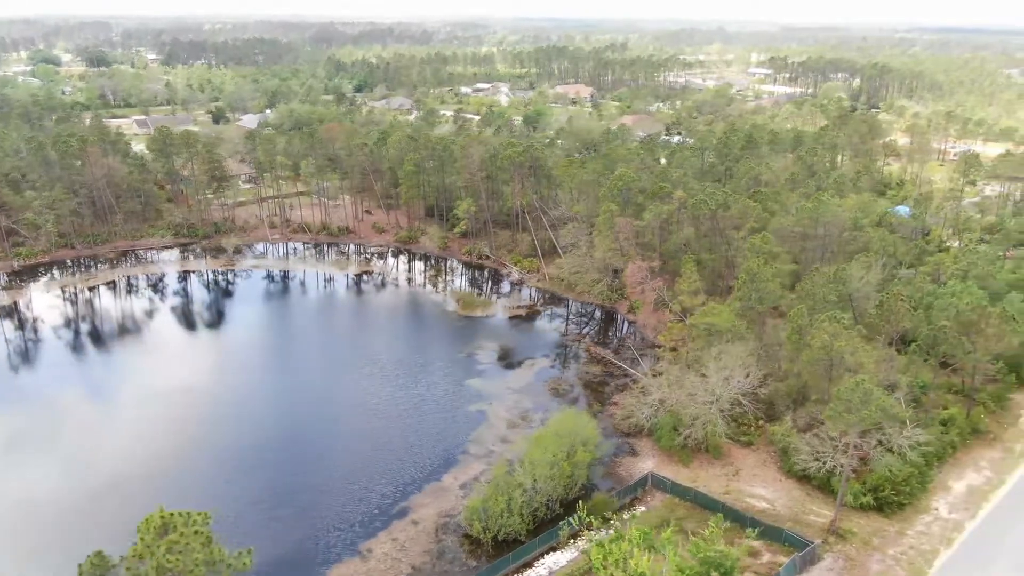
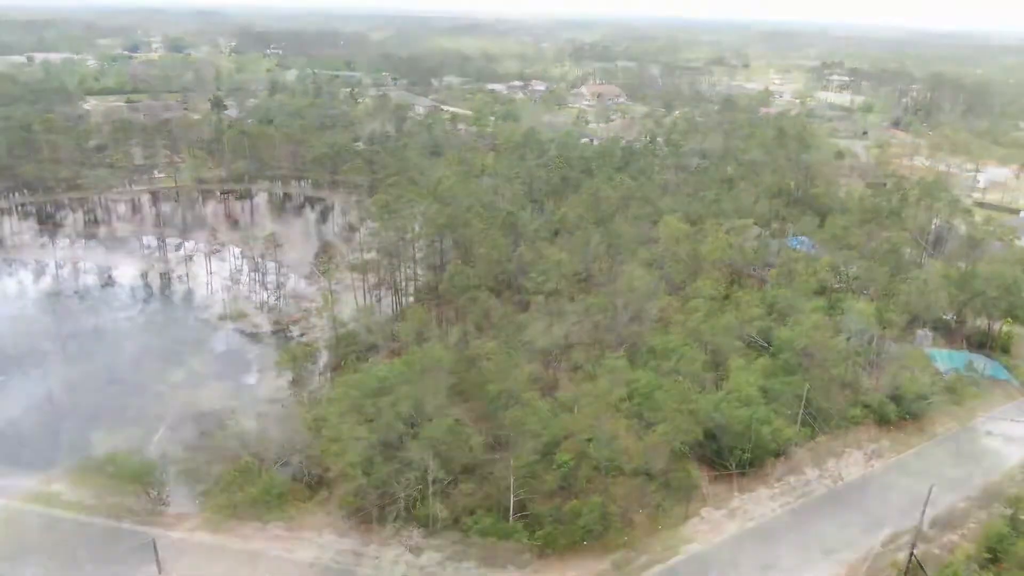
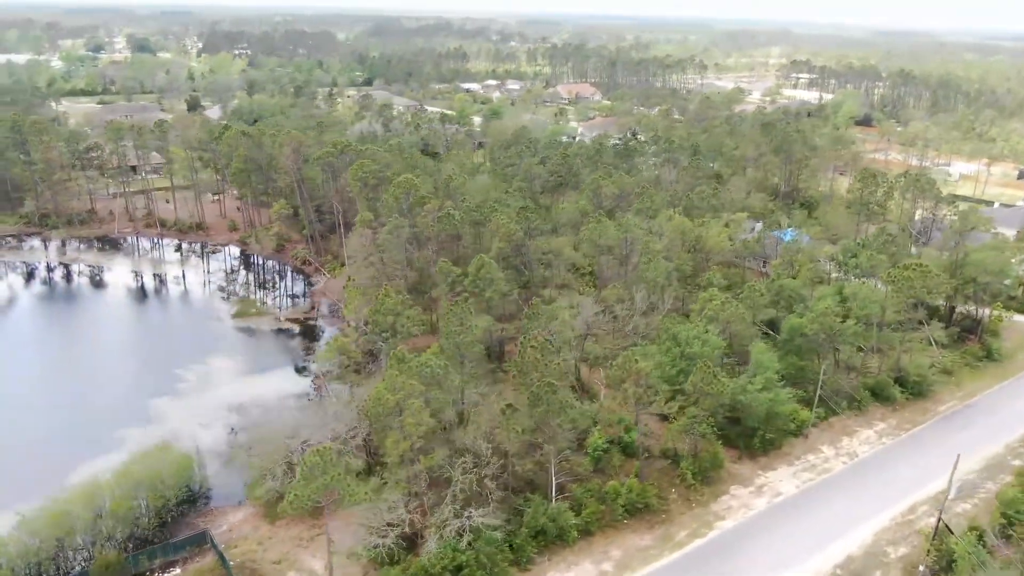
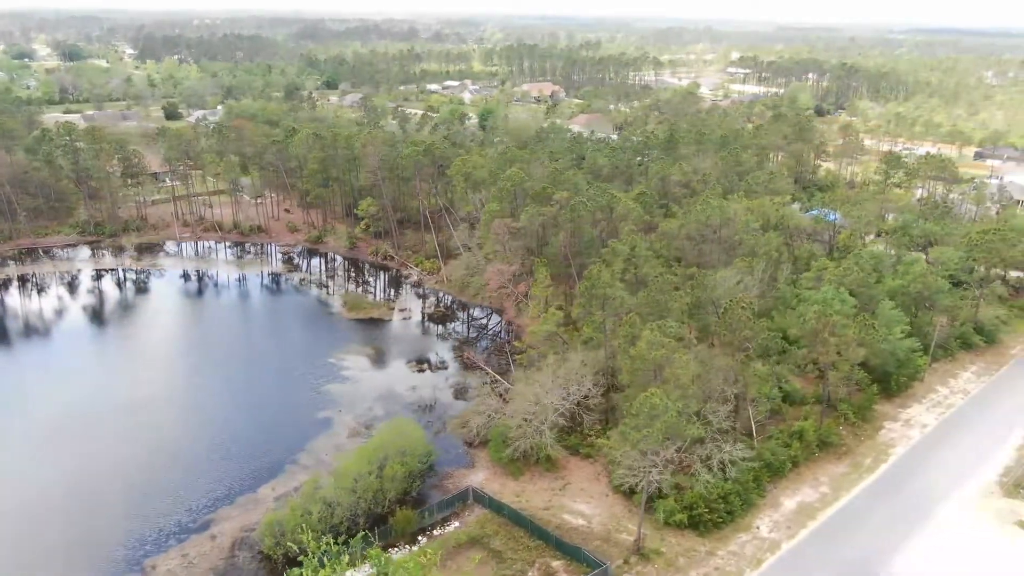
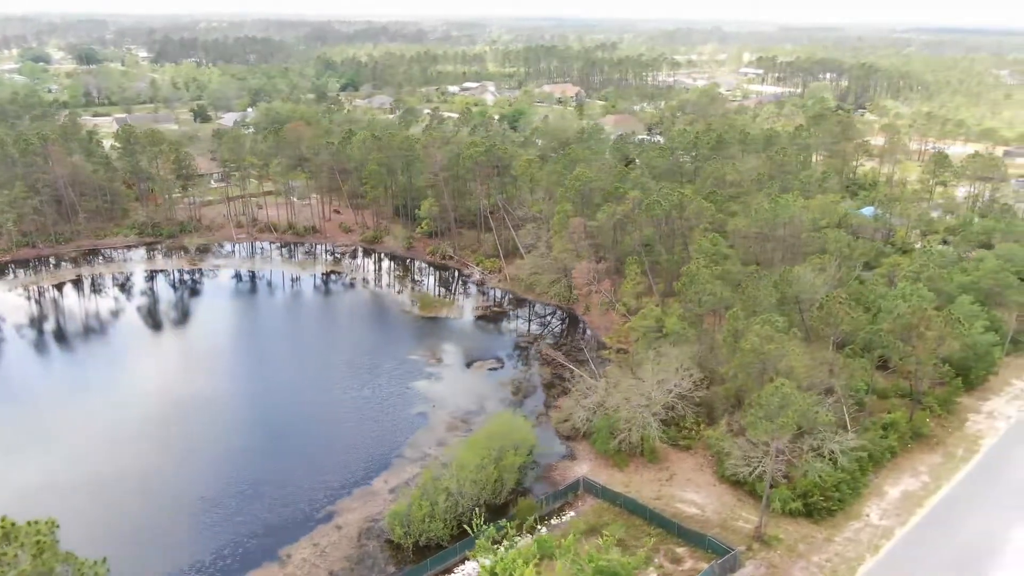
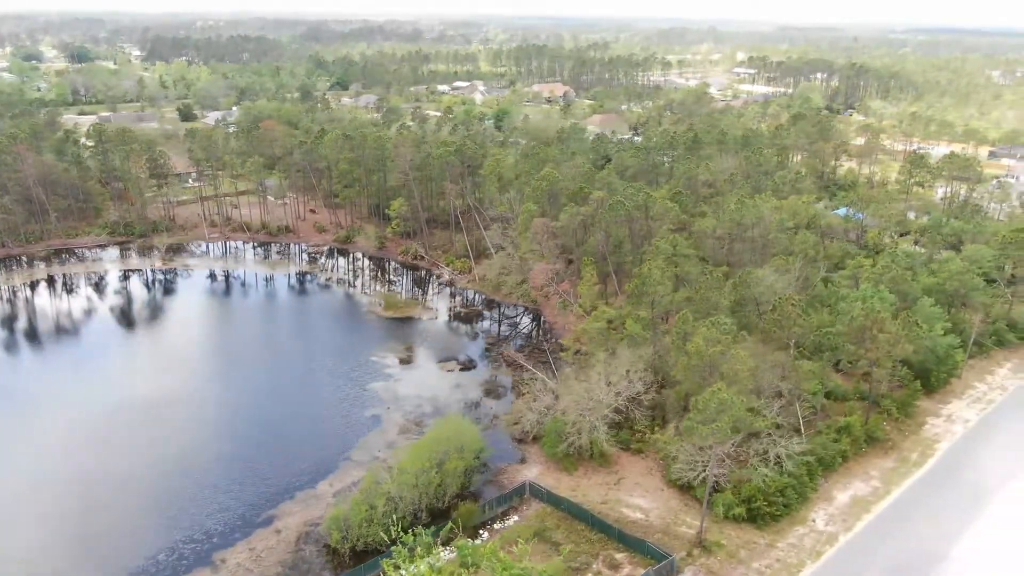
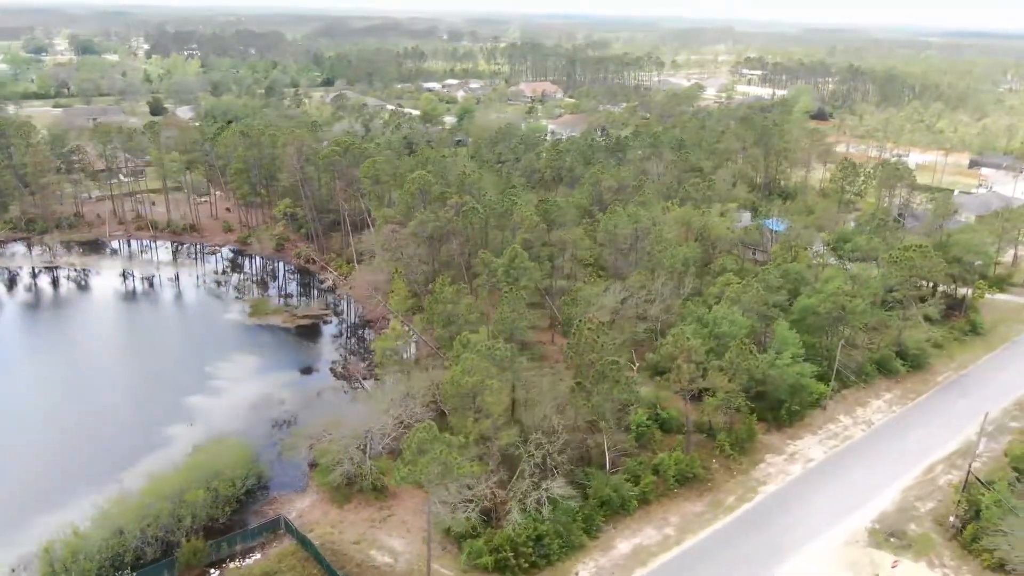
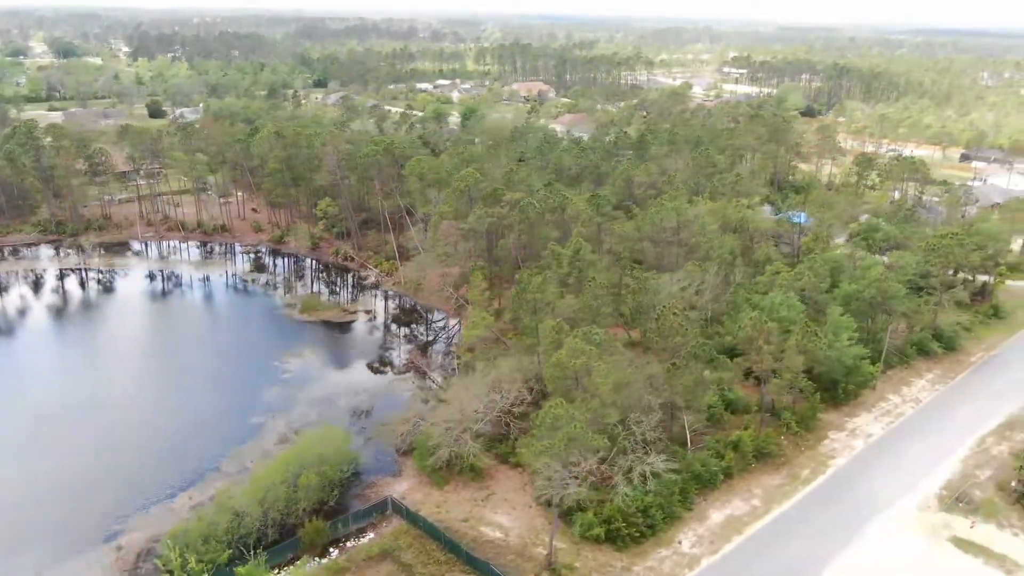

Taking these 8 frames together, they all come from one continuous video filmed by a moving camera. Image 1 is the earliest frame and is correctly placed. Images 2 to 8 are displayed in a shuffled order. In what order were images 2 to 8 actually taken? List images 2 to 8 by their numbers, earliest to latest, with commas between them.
5, 6, 4, 8, 7, 3, 2
